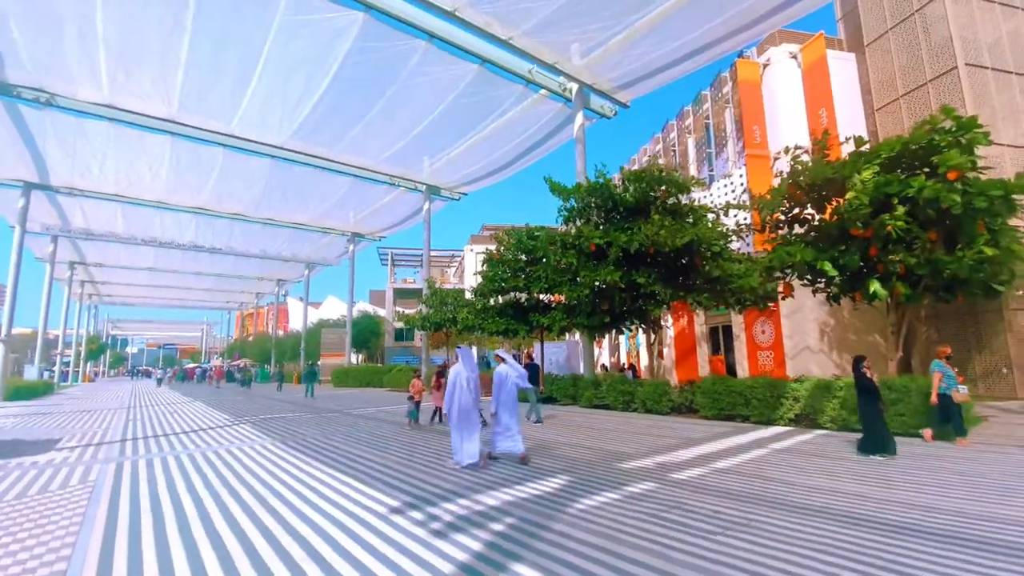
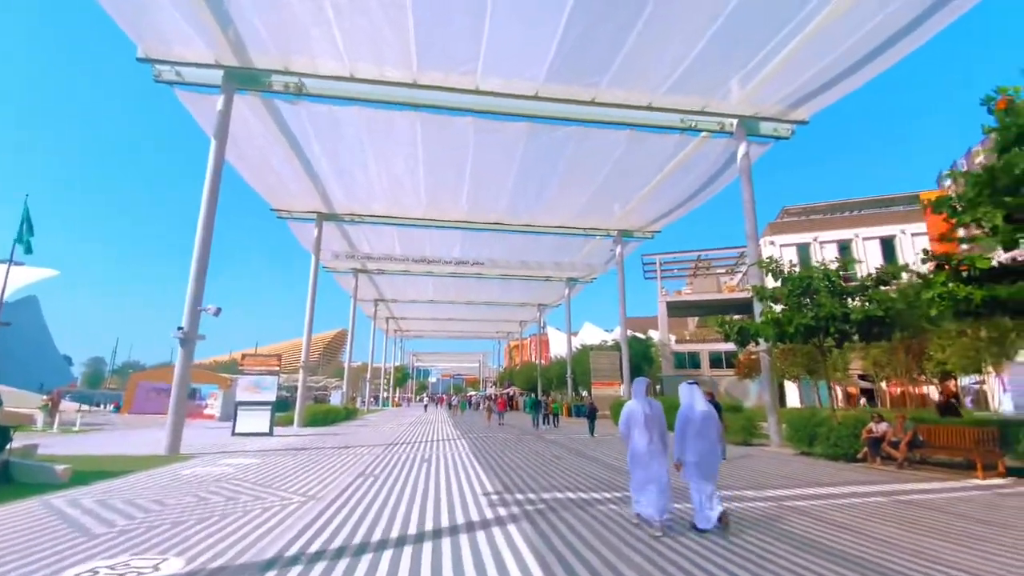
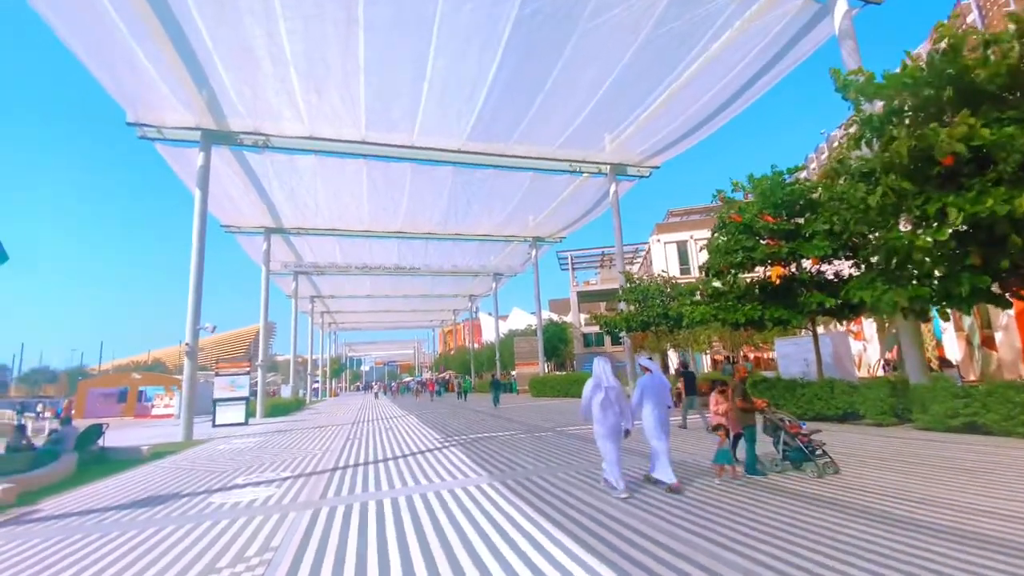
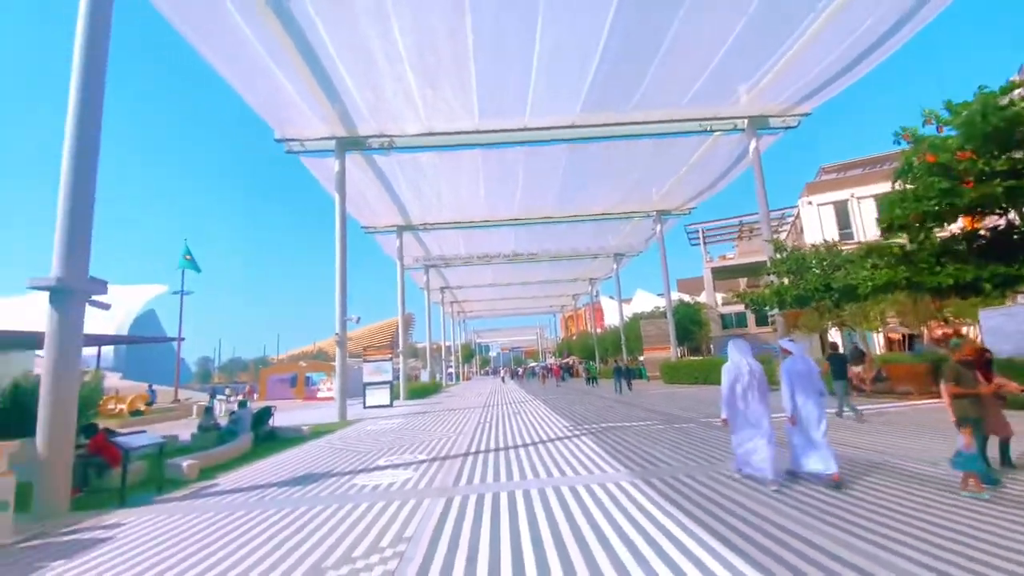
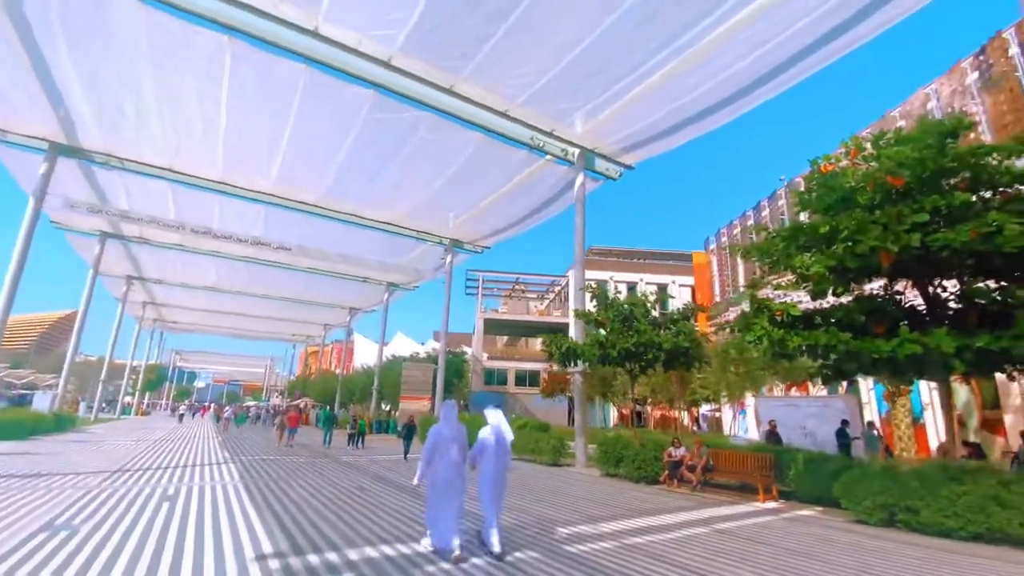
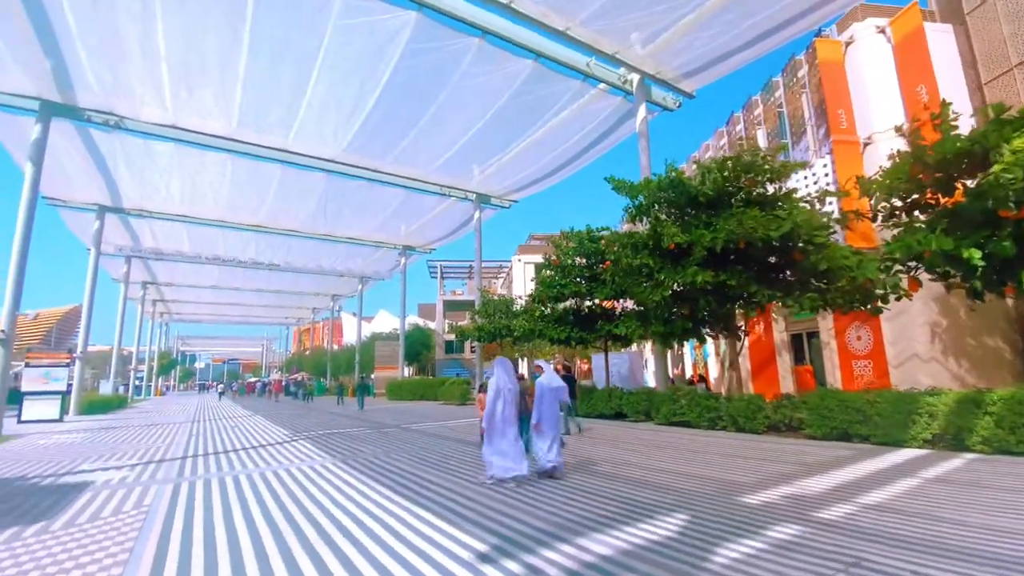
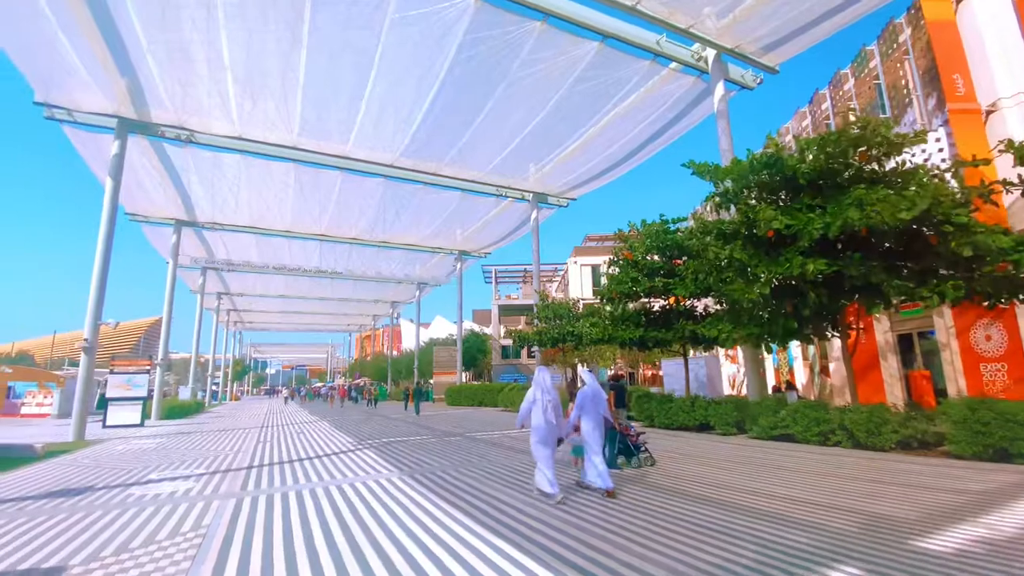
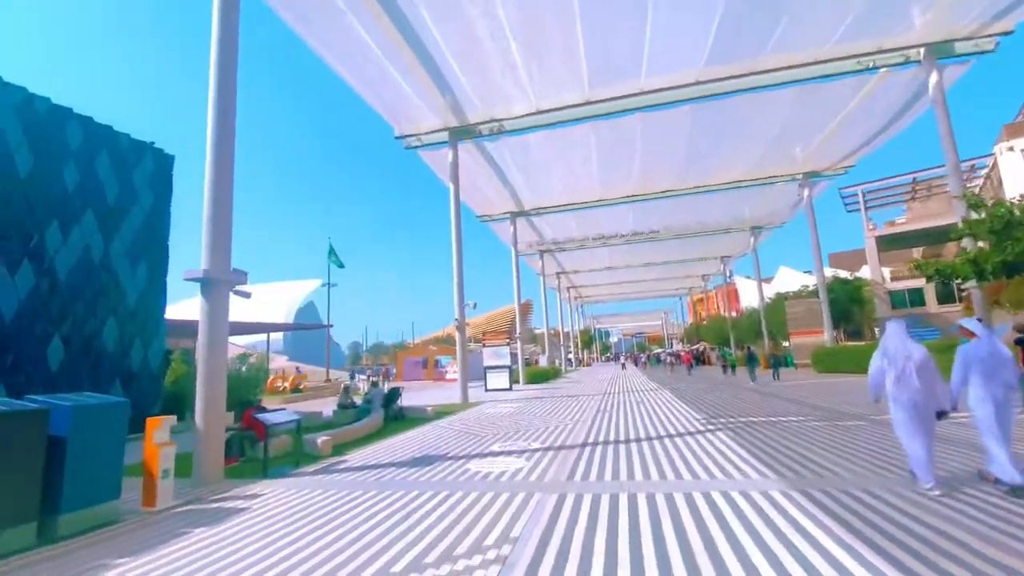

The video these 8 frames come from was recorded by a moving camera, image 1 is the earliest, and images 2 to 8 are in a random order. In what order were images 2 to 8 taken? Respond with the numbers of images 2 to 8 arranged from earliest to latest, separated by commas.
6, 7, 3, 4, 8, 2, 5
